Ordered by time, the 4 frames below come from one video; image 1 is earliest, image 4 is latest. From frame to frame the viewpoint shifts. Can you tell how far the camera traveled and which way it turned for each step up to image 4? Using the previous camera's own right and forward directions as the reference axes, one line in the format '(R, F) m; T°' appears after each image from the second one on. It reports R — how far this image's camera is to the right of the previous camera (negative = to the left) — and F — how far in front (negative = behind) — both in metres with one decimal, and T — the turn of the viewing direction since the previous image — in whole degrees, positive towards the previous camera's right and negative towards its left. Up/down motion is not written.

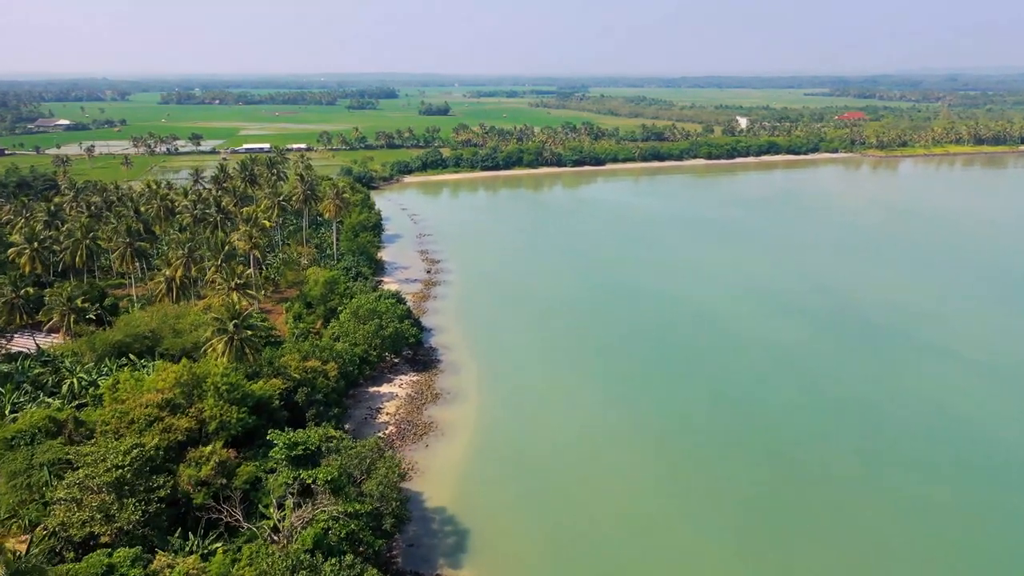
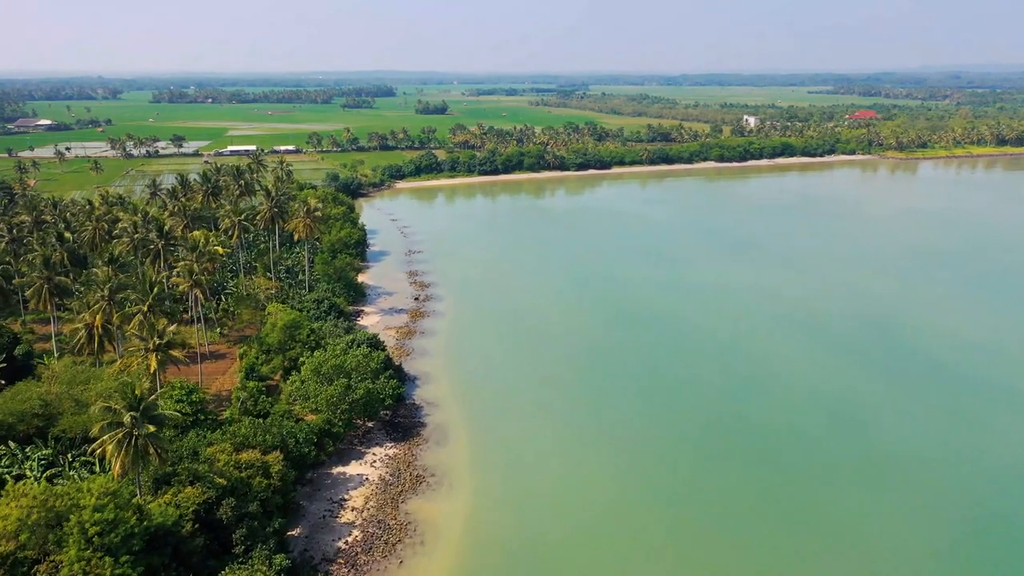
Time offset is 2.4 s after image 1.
(-0.1, +9.0) m; 0°
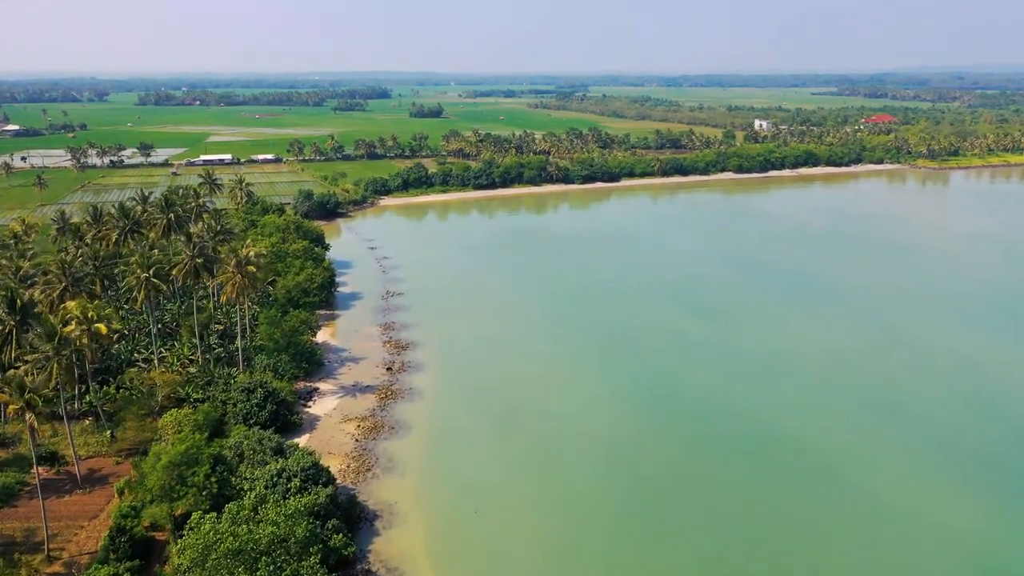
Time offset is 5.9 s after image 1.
(-0.1, +13.5) m; 0°
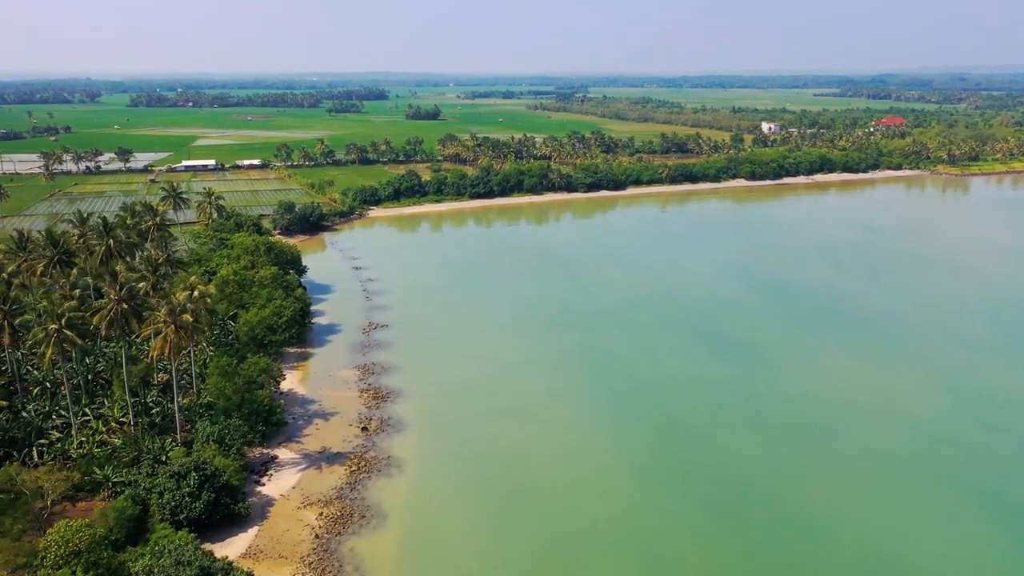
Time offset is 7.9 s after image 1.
(0.0, +7.8) m; 0°
